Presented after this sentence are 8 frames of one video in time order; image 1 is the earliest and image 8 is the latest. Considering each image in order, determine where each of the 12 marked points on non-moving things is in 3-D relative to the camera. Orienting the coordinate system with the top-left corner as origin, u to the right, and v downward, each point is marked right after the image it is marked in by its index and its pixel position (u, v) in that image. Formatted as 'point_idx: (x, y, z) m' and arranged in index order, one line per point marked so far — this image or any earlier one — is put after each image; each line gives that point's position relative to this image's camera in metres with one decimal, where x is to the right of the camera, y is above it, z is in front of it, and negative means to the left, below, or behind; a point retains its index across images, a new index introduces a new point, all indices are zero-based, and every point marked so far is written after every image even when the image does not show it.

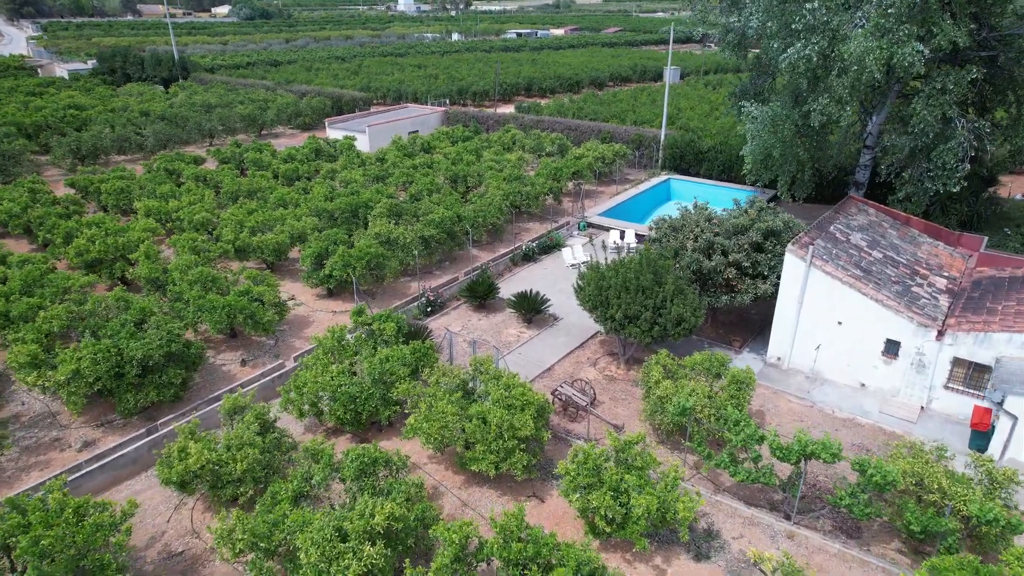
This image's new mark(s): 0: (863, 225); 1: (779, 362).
0: (+9.4, +1.7, +17.5) m
1: (+6.6, -1.8, +16.1) m
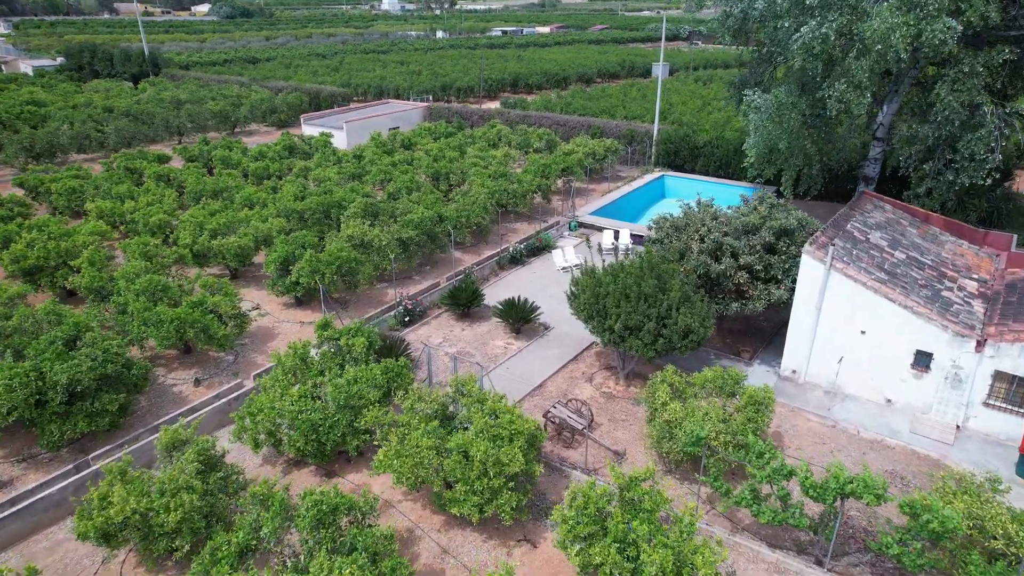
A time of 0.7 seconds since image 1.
0: (+9.1, +1.6, +16.0) m
1: (+6.3, -1.9, +14.6) m
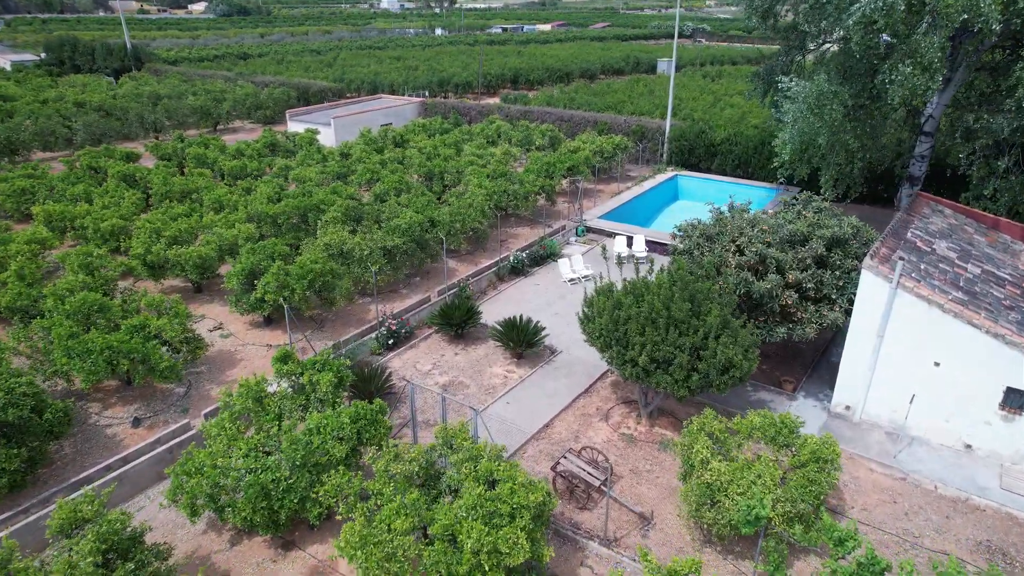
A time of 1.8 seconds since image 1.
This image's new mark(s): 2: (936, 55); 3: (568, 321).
0: (+9.1, +1.2, +13.7) m
1: (+6.3, -2.3, +12.2) m
2: (+8.2, +4.5, +12.6) m
3: (+1.4, -0.8, +15.8) m
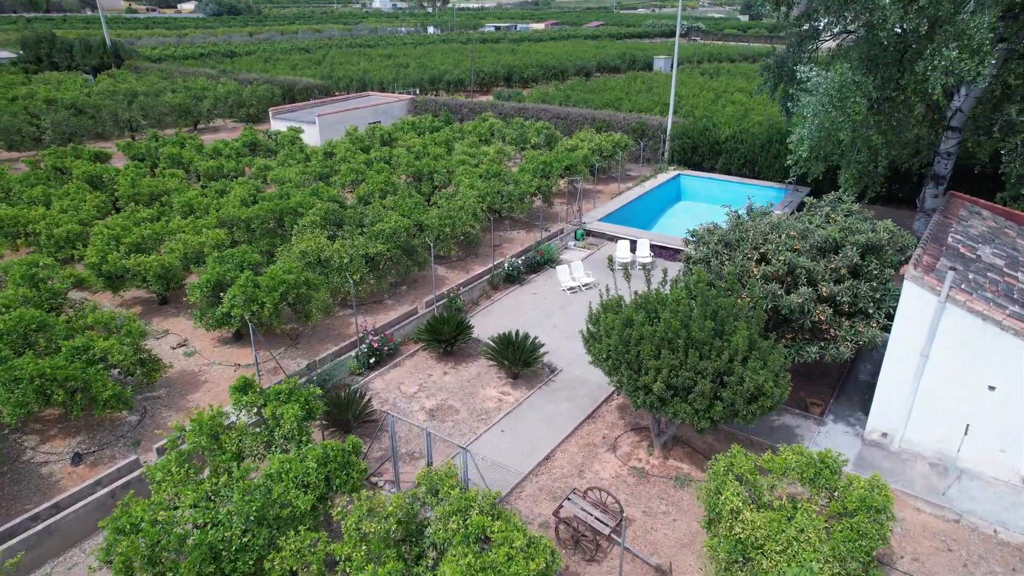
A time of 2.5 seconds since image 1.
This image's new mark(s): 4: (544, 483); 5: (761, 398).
0: (+9.0, +1.0, +12.3) m
1: (+6.2, -2.5, +10.9) m
2: (+8.1, +4.3, +11.2) m
3: (+1.3, -1.0, +14.4) m
4: (+0.5, -3.0, +10.1) m
5: (+3.4, -1.5, +9.0) m
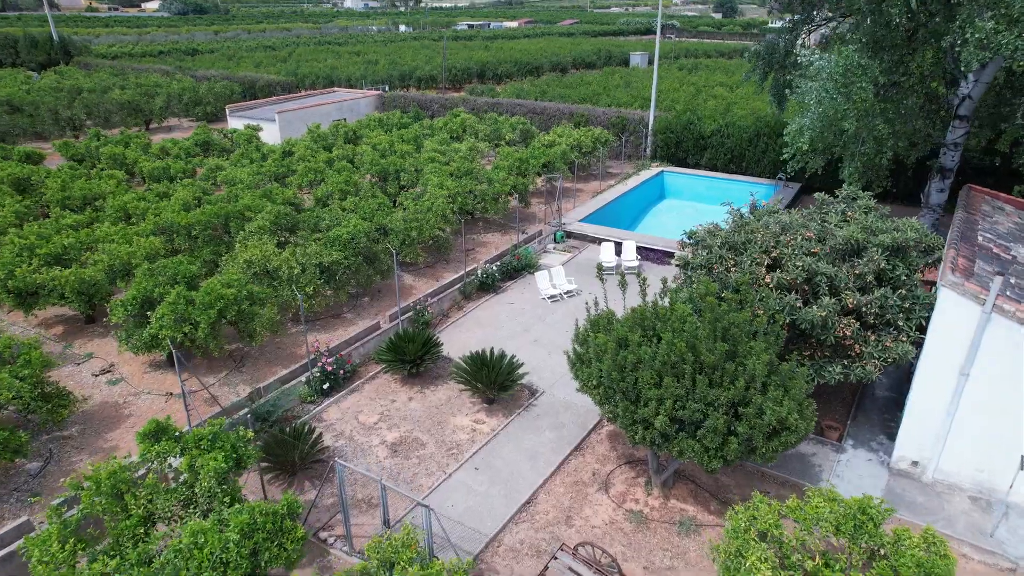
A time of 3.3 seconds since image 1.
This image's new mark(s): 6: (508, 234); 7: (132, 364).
0: (+8.5, +1.0, +11.0) m
1: (+5.9, -2.6, +9.5) m
2: (+7.6, +4.2, +9.9) m
3: (+0.8, -1.2, +12.8) m
4: (+0.2, -3.2, +8.5) m
5: (+3.1, -1.7, +7.5) m
6: (-0.1, +1.6, +18.8) m
7: (-7.2, -1.4, +12.2) m
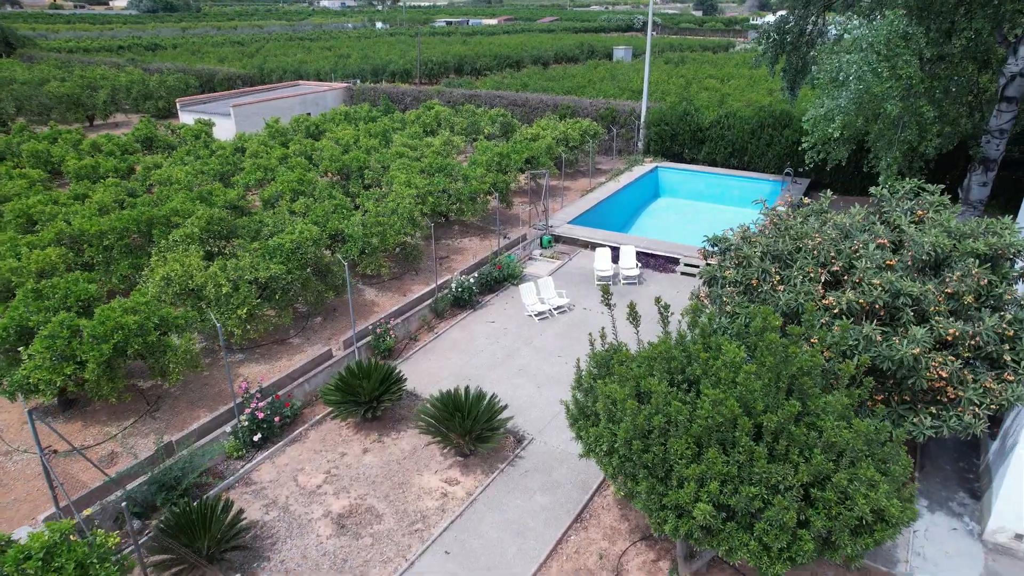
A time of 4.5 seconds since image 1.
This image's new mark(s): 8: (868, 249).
0: (+8.2, +0.8, +8.9) m
1: (+5.7, -2.9, +7.3) m
2: (+7.3, +4.0, +7.7) m
3: (+0.5, -1.5, +10.5) m
4: (0.0, -3.5, +6.2) m
5: (+3.0, -2.0, +5.3) m
6: (-0.6, +1.2, +16.5) m
7: (-7.4, -1.8, +9.7) m
8: (+3.9, +0.4, +7.2) m
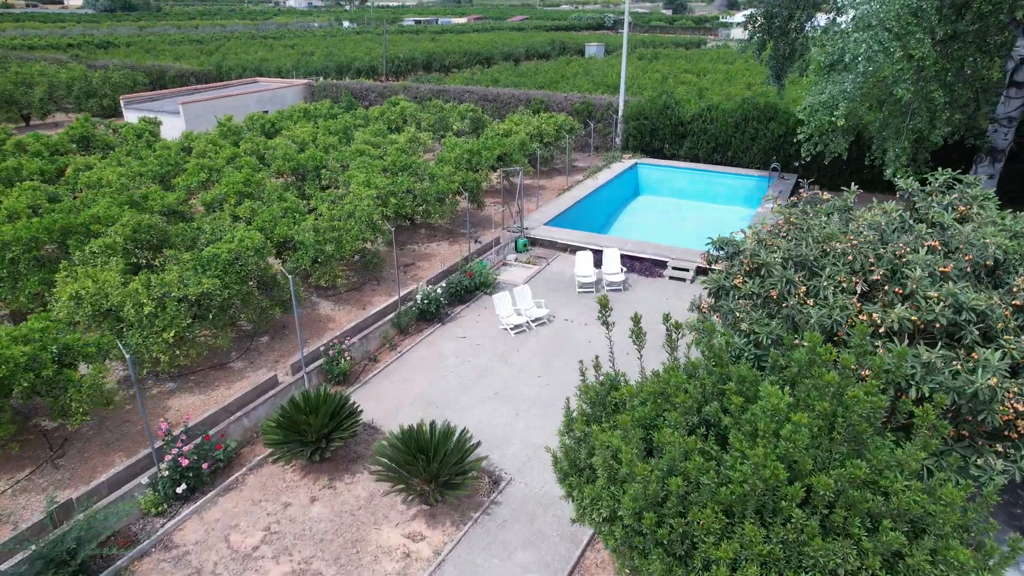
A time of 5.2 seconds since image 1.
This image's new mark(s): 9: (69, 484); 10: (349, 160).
0: (+7.9, +0.7, +7.9) m
1: (+5.5, -2.9, +6.1) m
2: (+6.9, +4.0, +6.7) m
3: (+0.1, -1.7, +9.1) m
4: (-0.2, -3.7, +4.8) m
5: (+2.8, -2.1, +4.0) m
6: (-1.3, +1.0, +15.1) m
7: (-7.8, -2.1, +8.0) m
8: (+3.6, +0.3, +6.0) m
9: (-5.3, -2.3, +7.7) m
10: (-4.1, +3.2, +16.4) m
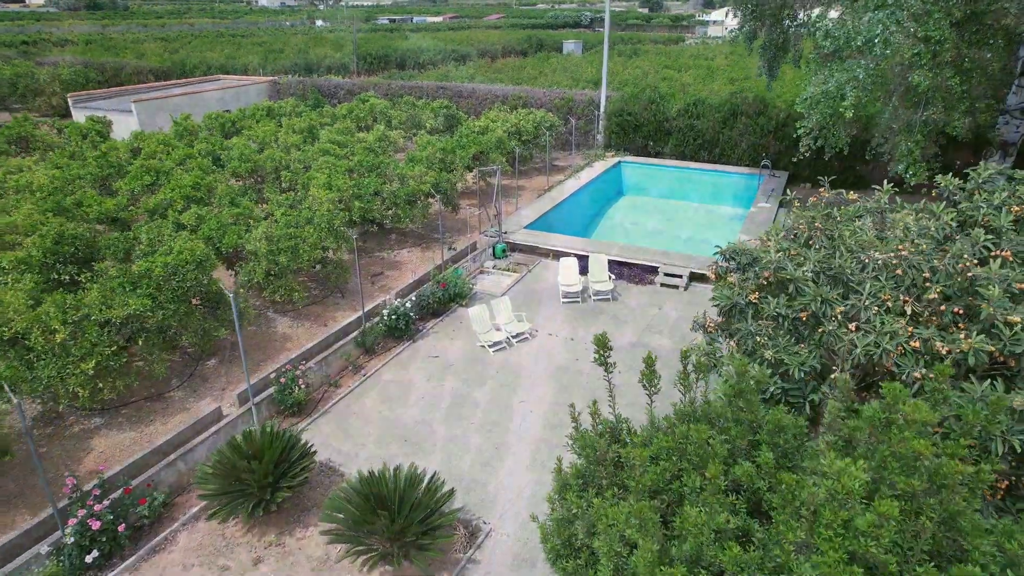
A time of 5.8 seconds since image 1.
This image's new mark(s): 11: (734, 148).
0: (+7.6, +0.6, +7.0) m
1: (+5.3, -3.1, +5.1) m
2: (+6.7, +3.9, +5.7) m
3: (-0.2, -1.9, +8.0) m
4: (-0.3, -3.9, +3.7) m
5: (+2.7, -2.2, +3.0) m
6: (-1.7, +0.8, +13.9) m
7: (-8.0, -2.4, +6.6) m
8: (+3.4, +0.2, +4.9) m
9: (-5.5, -2.6, +6.4) m
10: (-4.7, +3.0, +15.1) m
11: (+6.5, +4.1, +19.1) m
